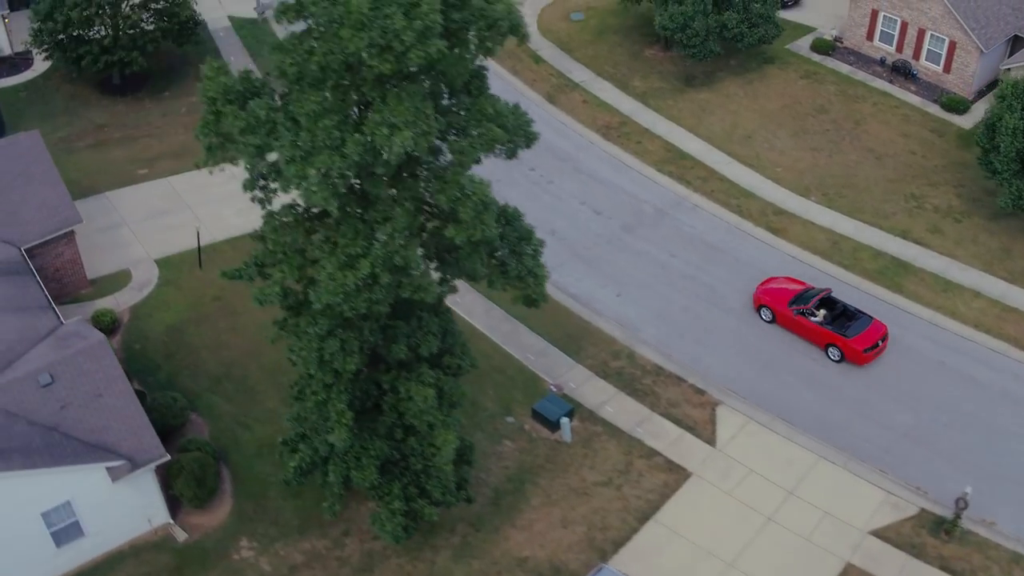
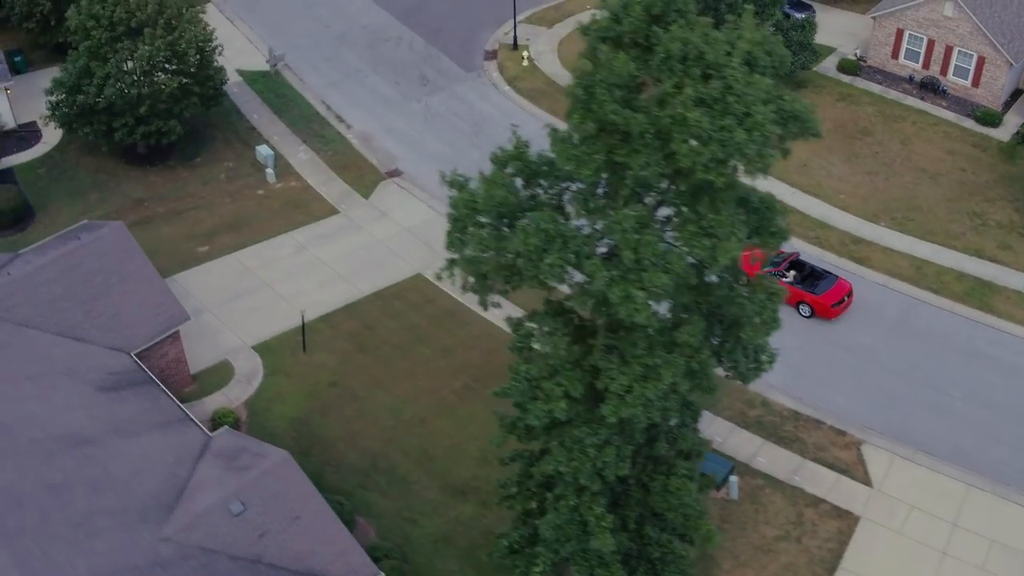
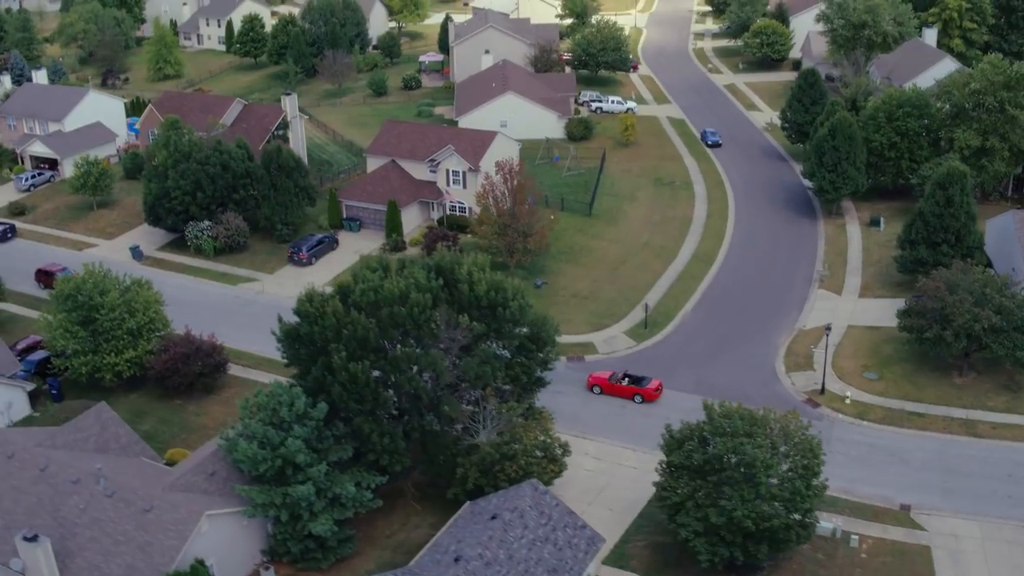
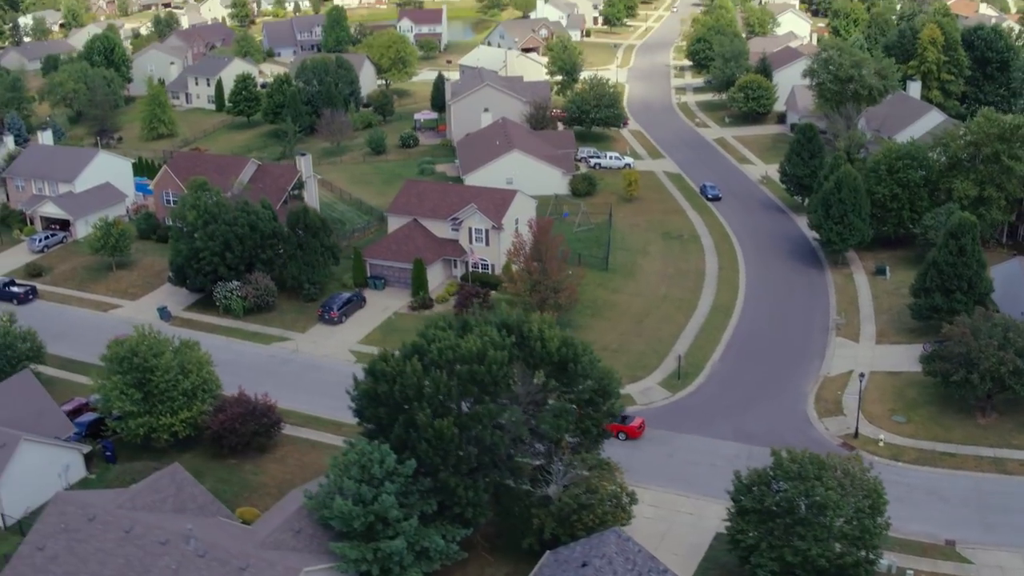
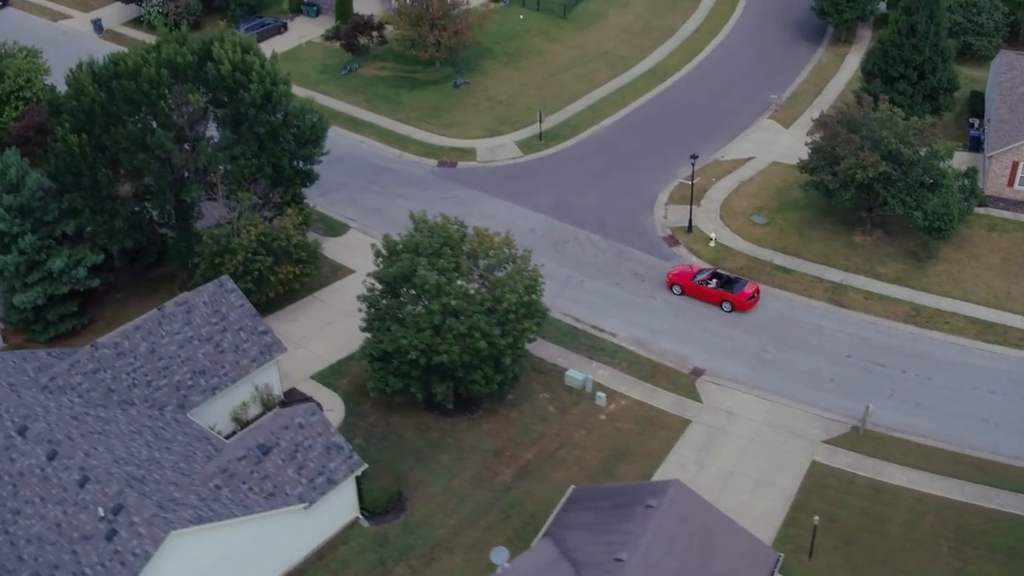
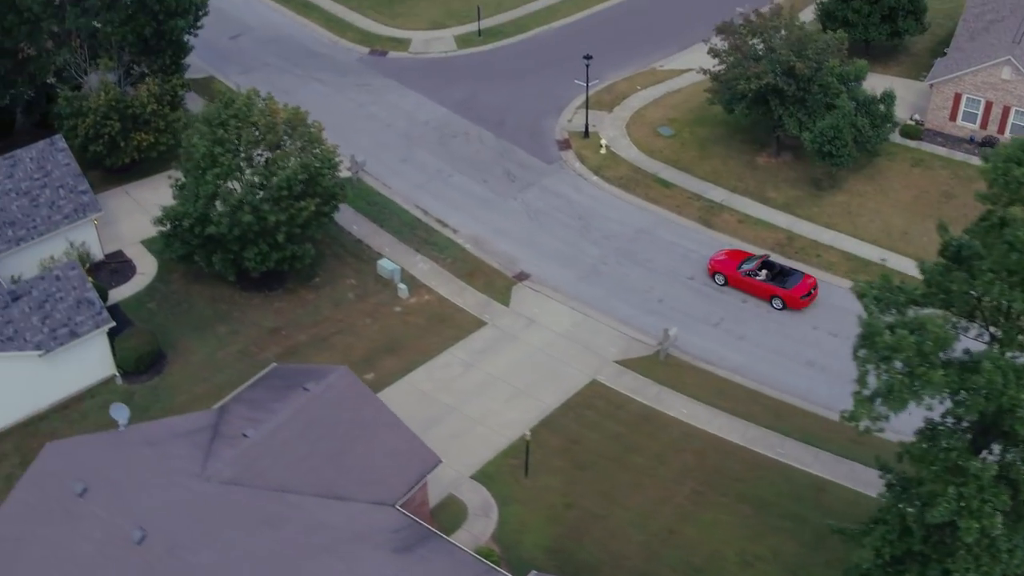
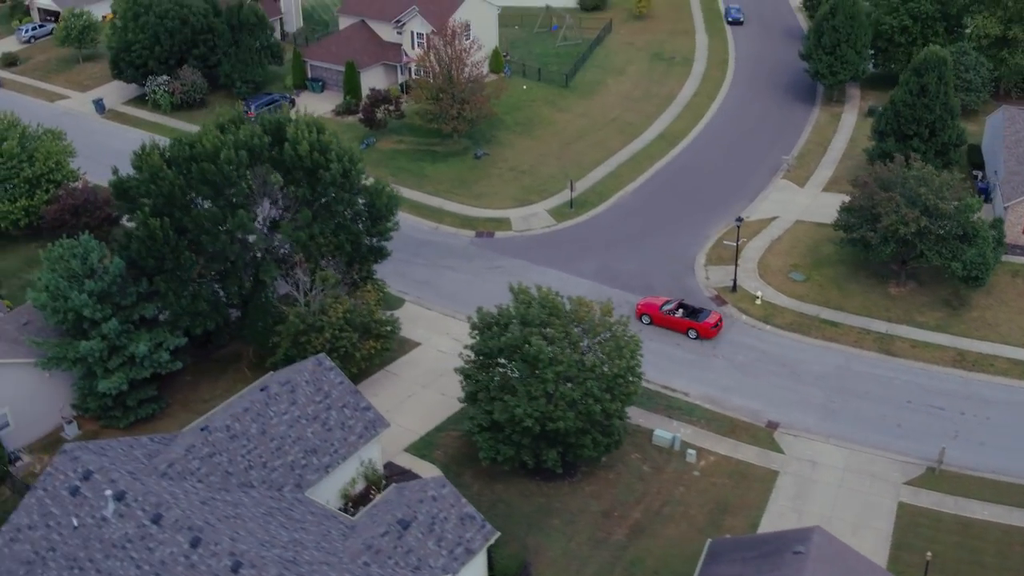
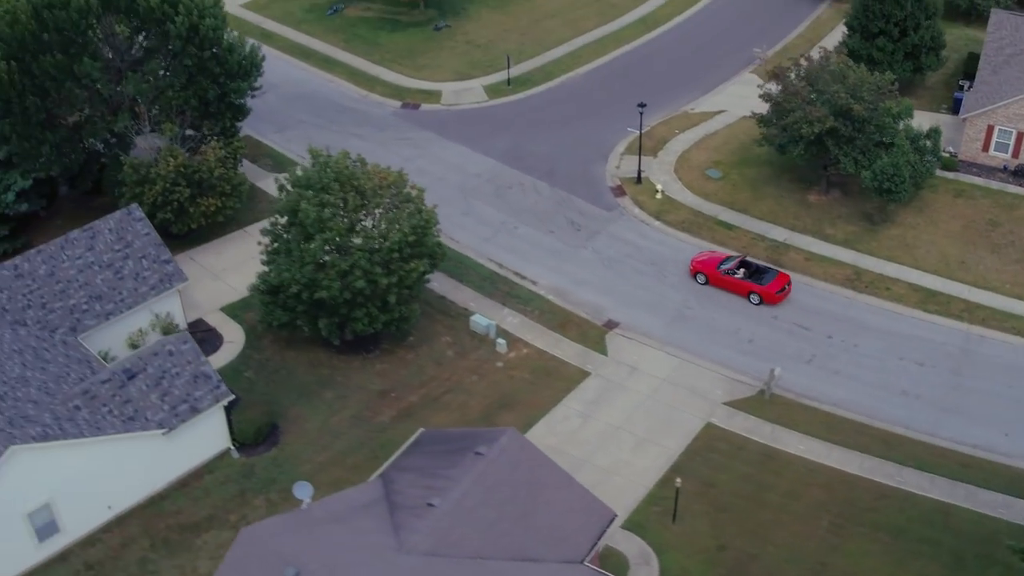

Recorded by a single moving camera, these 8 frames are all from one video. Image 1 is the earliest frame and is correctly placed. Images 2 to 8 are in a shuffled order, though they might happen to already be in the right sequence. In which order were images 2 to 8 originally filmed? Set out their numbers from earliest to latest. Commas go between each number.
2, 6, 8, 5, 7, 3, 4
